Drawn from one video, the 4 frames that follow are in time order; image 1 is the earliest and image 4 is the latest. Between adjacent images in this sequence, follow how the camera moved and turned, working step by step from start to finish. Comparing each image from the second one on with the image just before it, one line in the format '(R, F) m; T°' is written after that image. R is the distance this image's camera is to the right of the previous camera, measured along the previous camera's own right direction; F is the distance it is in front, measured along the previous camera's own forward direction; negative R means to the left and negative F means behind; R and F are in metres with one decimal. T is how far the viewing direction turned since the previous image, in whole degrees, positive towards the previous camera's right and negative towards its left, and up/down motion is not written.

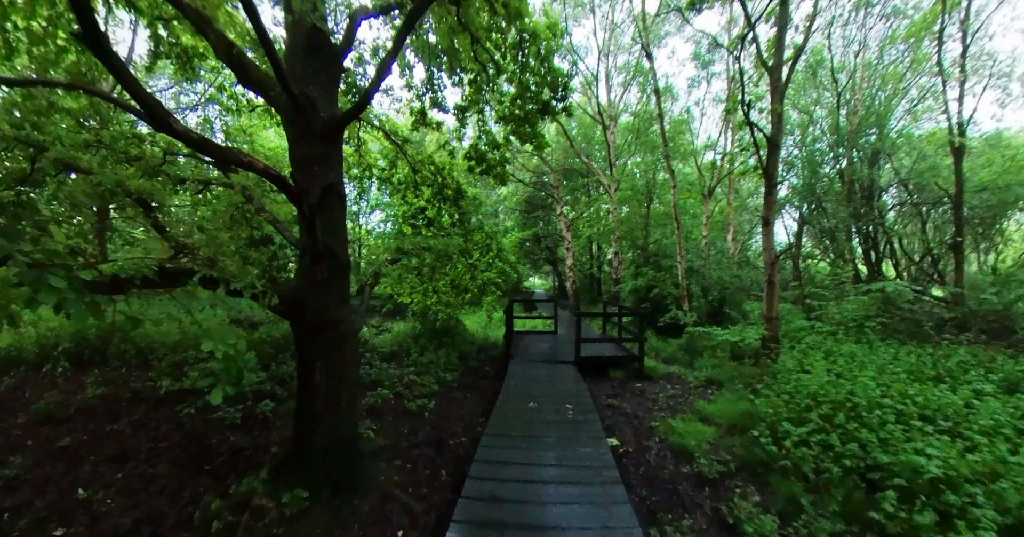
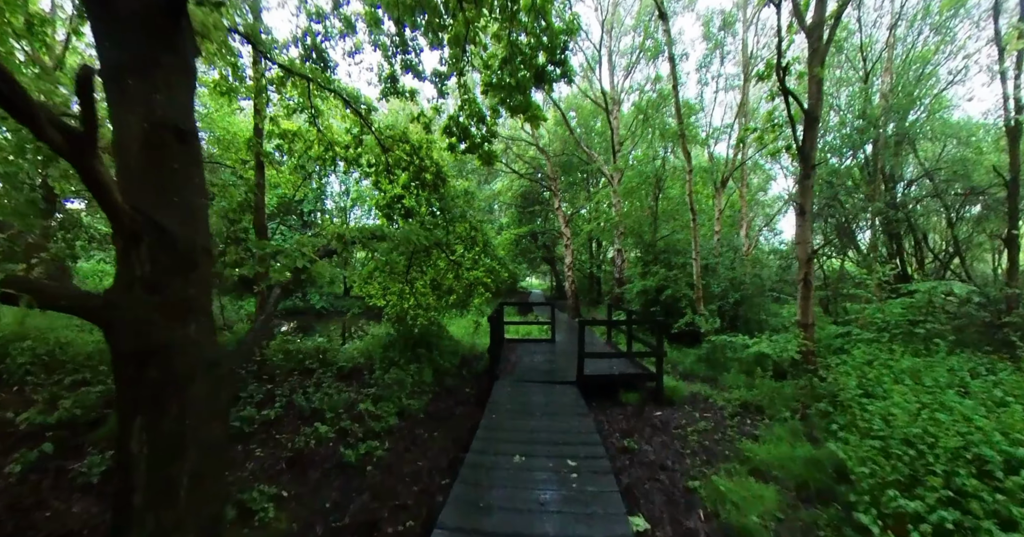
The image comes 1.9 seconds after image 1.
(+0.2, +1.3) m; 0°
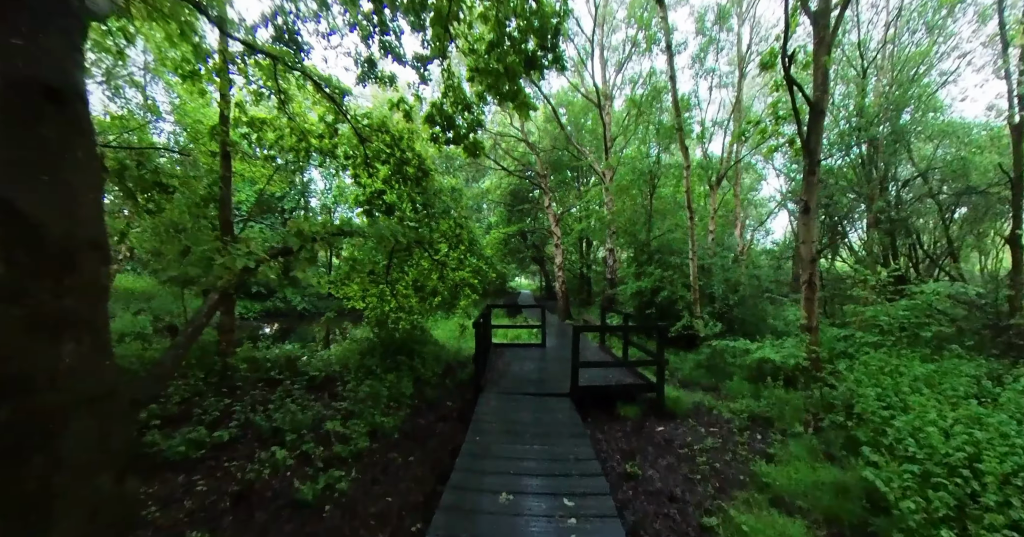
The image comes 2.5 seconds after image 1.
(0.0, +0.5) m; +1°
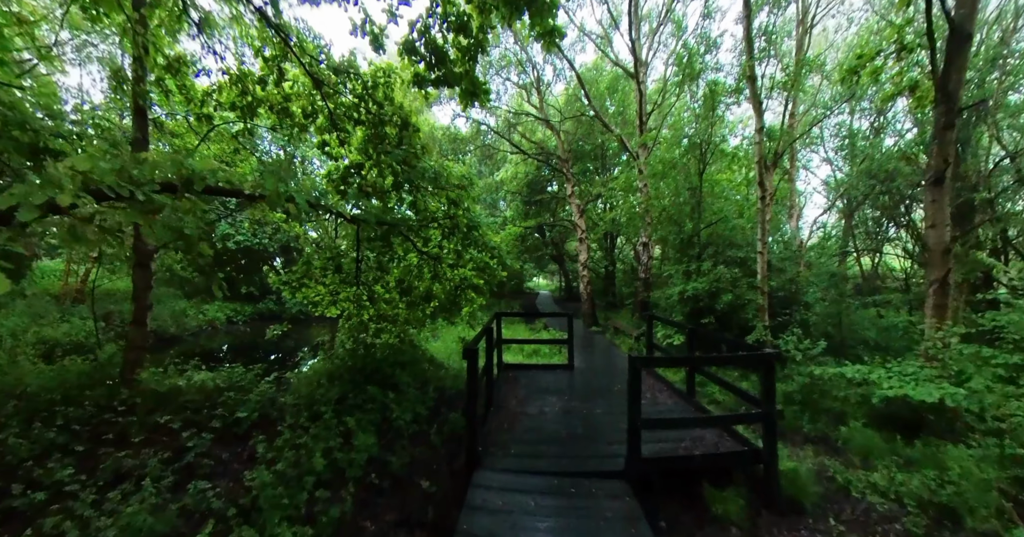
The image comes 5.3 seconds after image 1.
(0.0, +1.8) m; -3°
